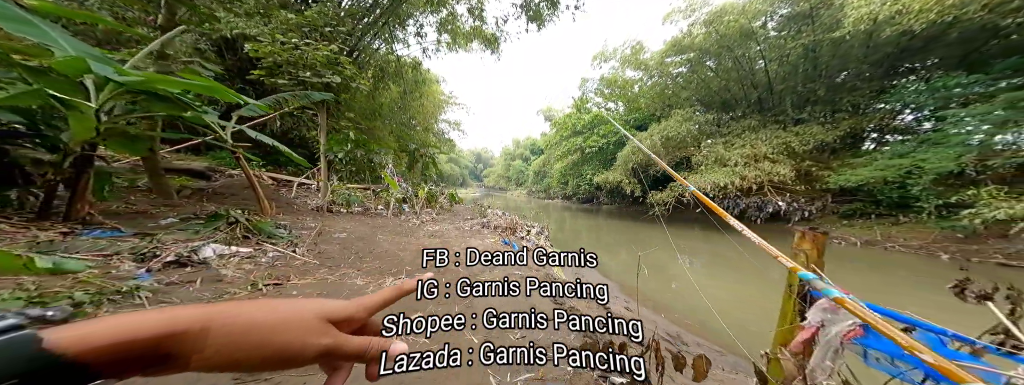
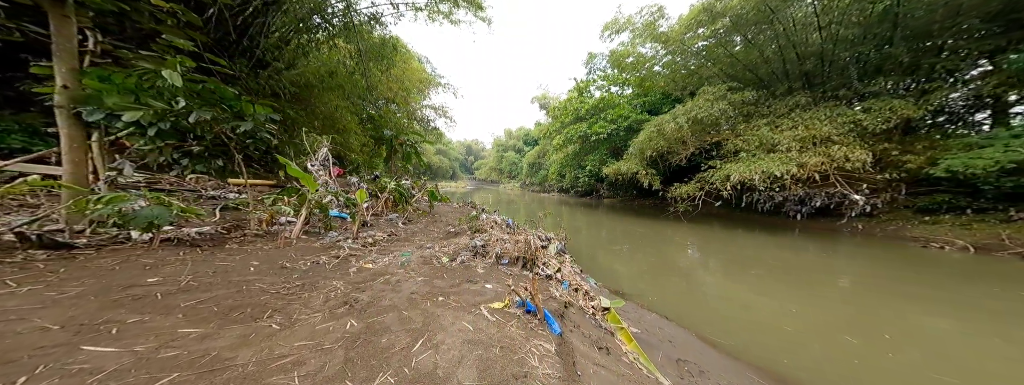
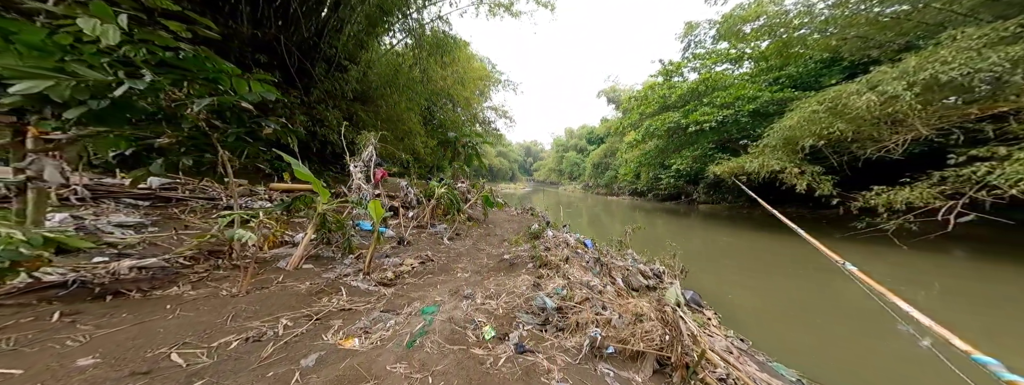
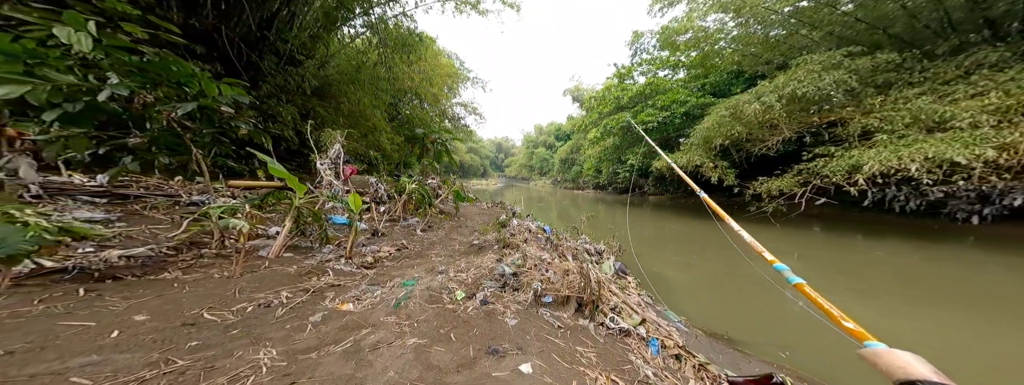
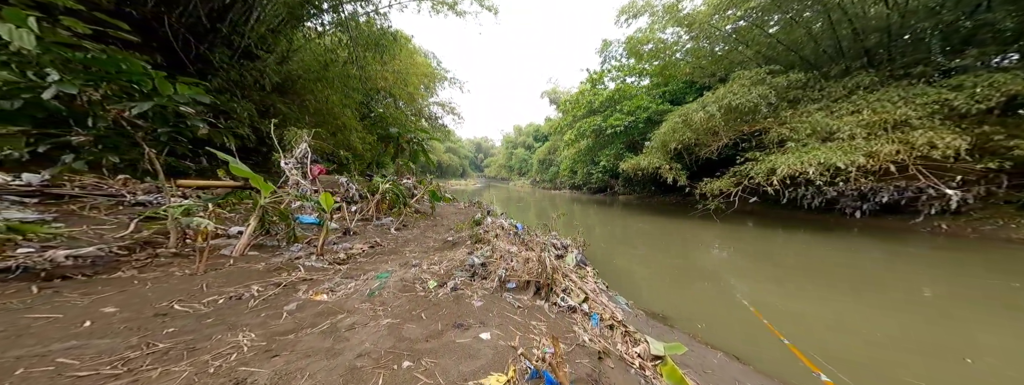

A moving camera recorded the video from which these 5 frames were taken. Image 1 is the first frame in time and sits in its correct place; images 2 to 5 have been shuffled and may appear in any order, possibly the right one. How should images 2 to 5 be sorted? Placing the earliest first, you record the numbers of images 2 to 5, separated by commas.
2, 5, 4, 3
